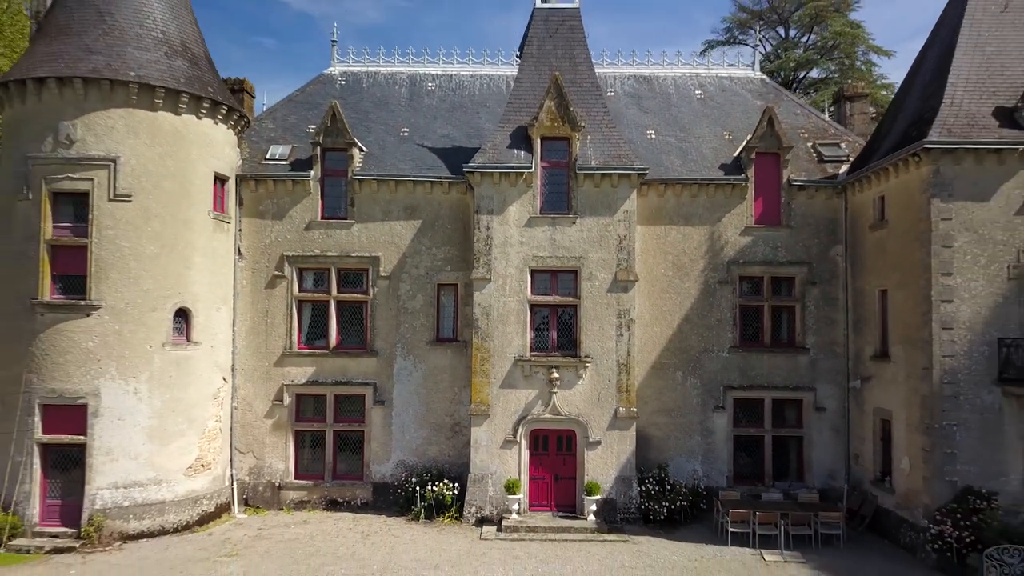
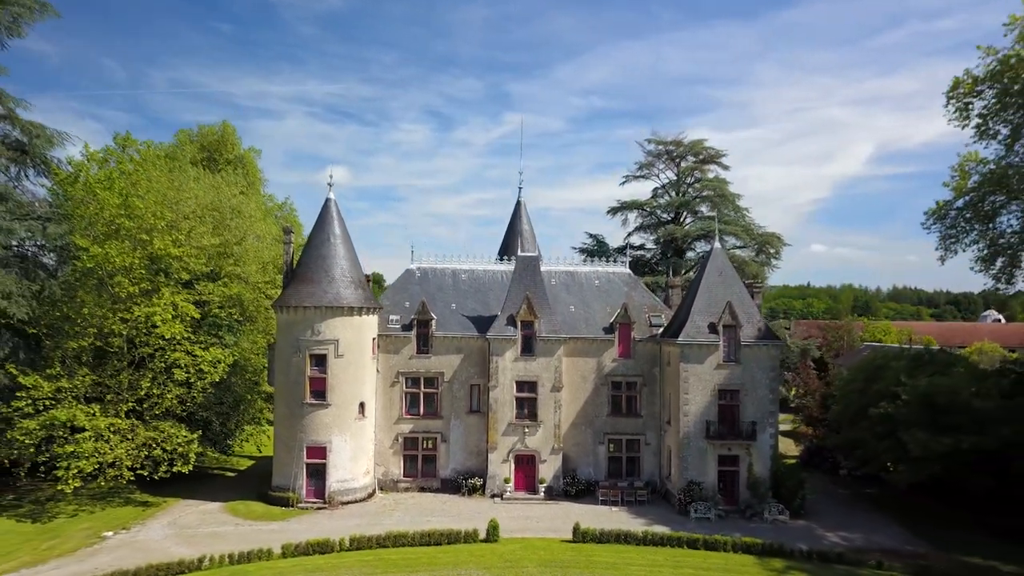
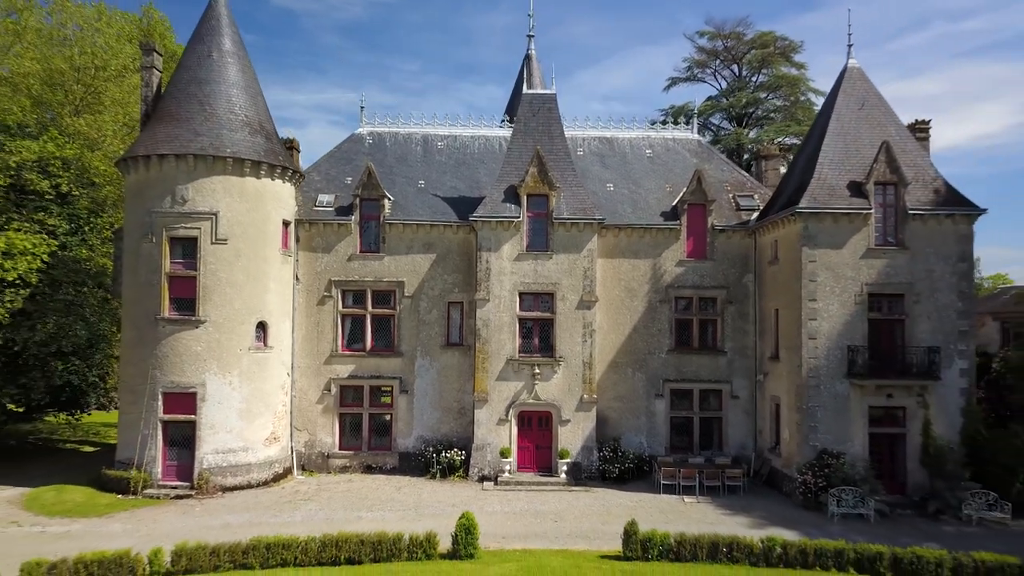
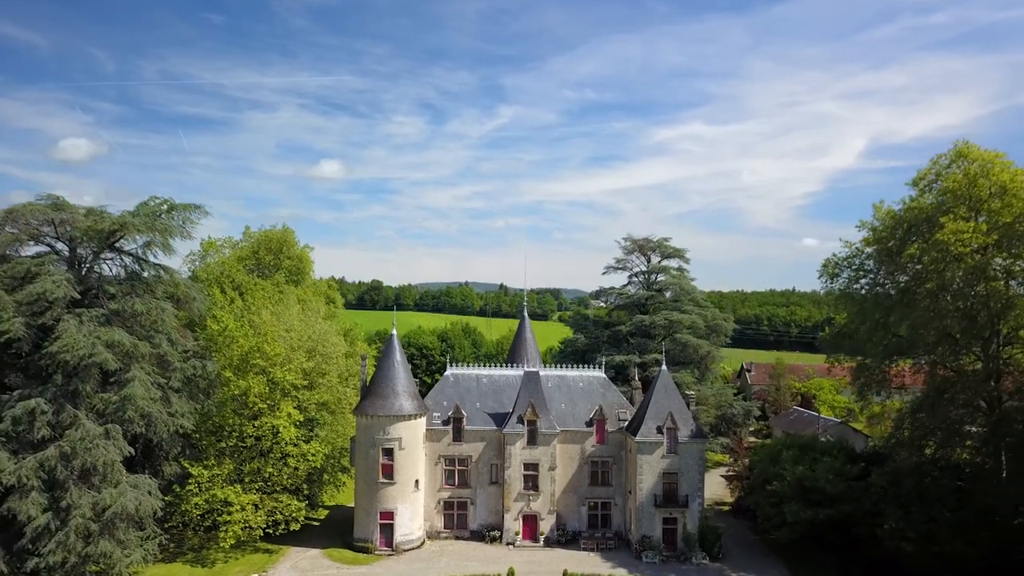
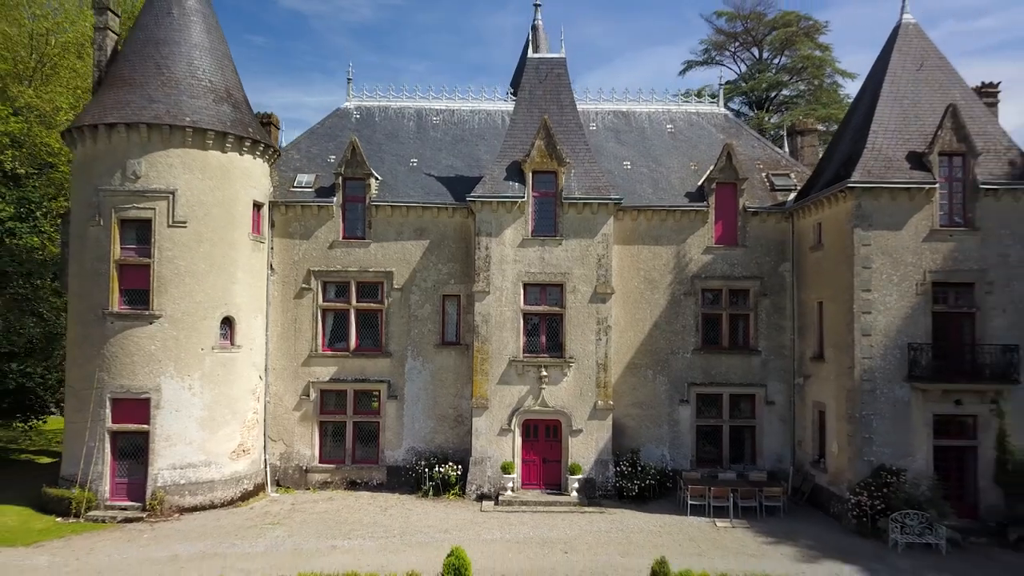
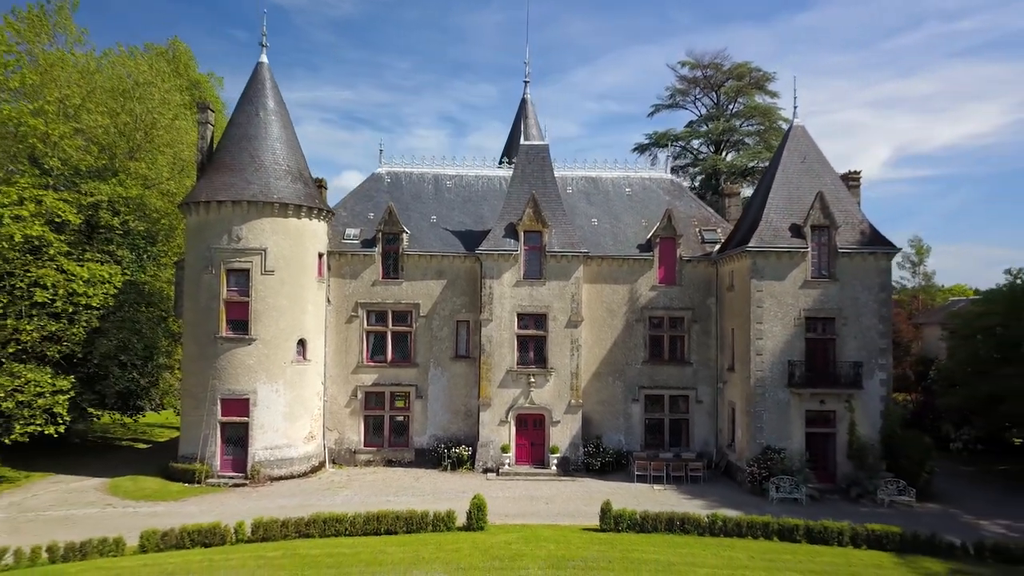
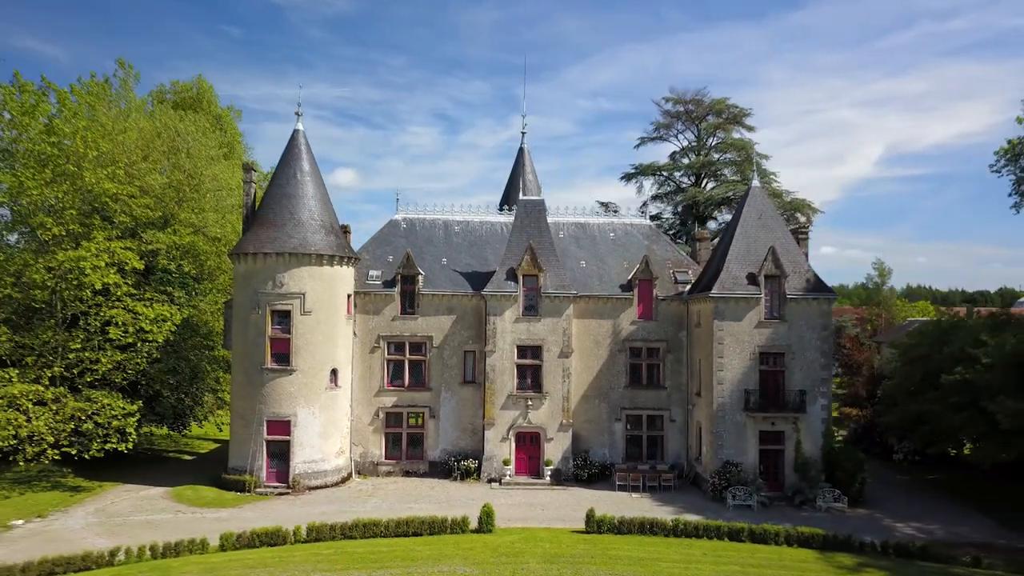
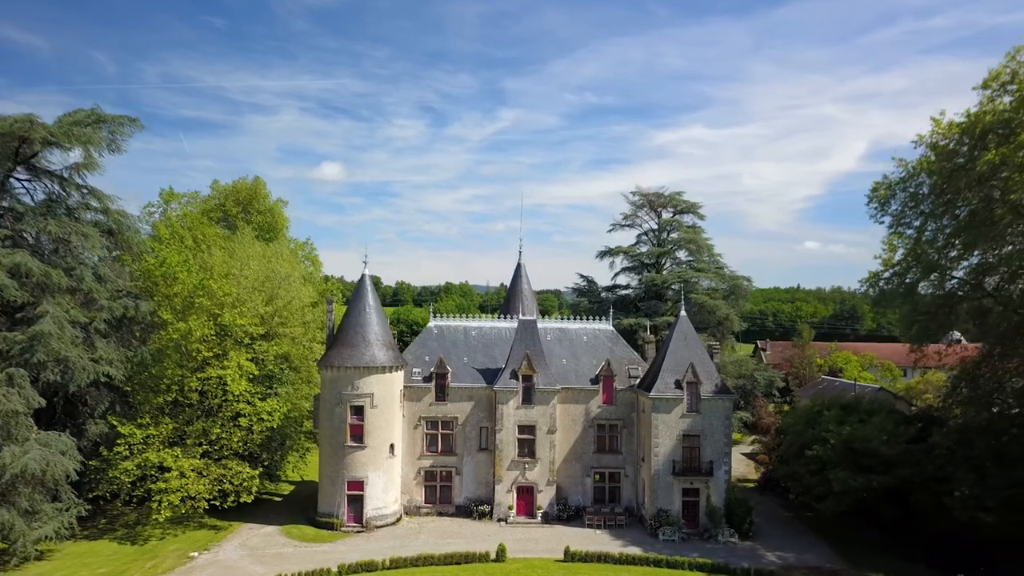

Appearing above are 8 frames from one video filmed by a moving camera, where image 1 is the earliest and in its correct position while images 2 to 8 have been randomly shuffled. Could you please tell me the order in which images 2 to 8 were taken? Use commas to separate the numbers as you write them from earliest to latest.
5, 3, 6, 7, 2, 8, 4
